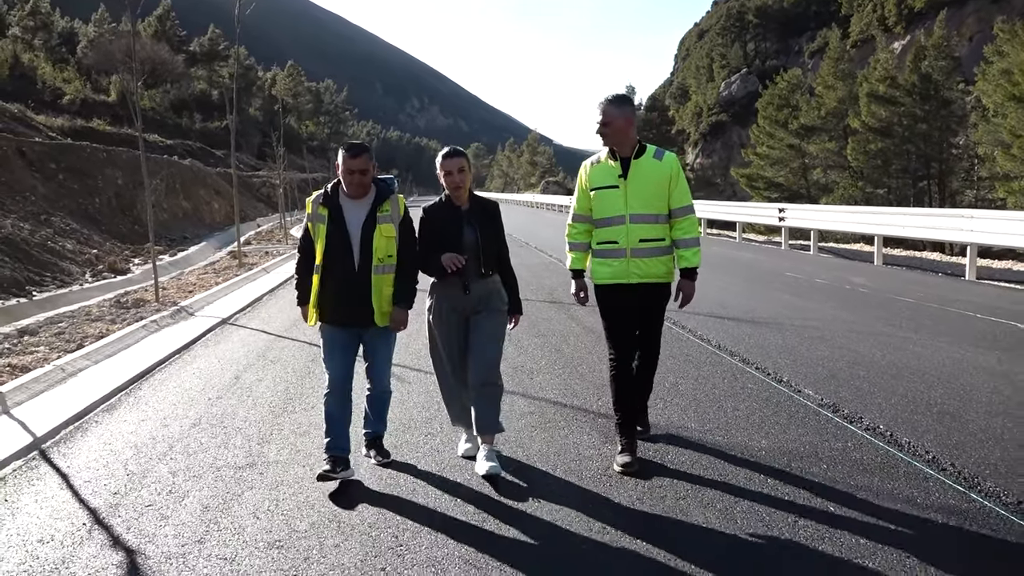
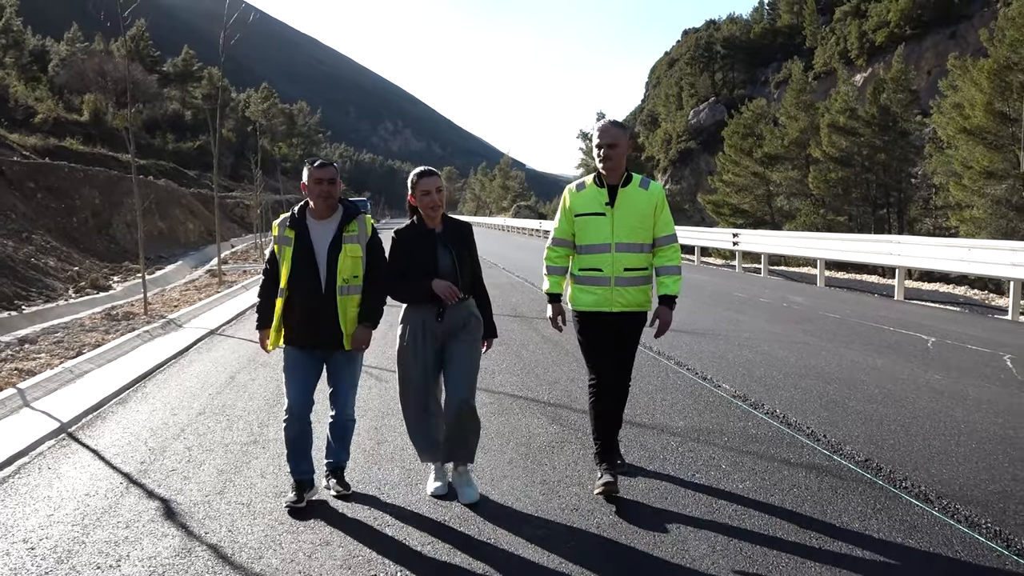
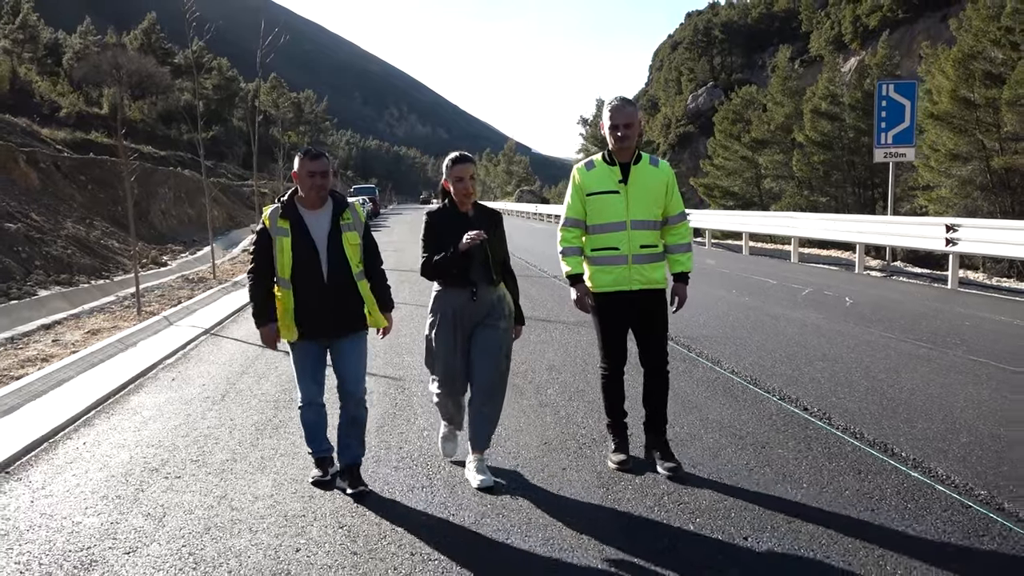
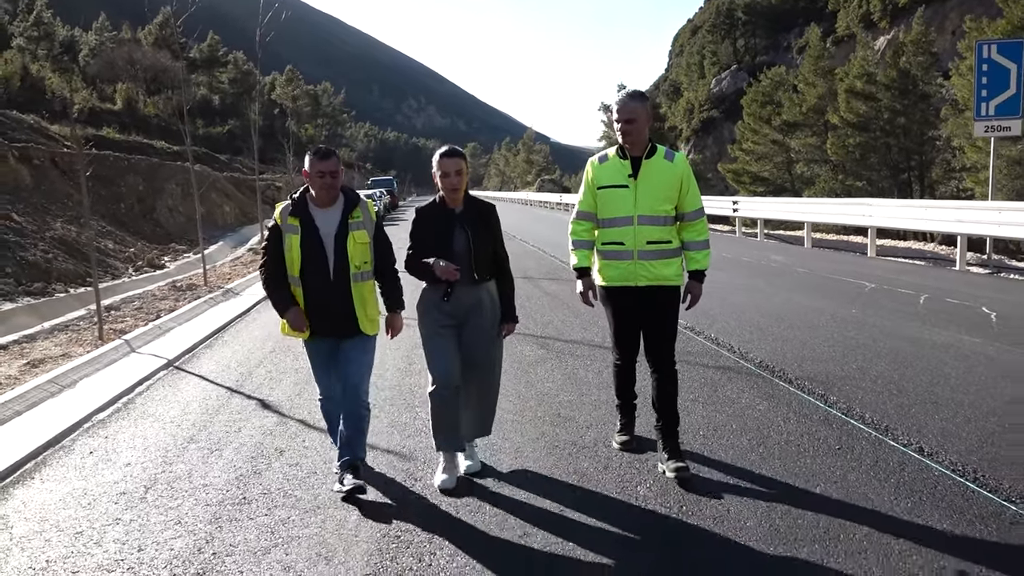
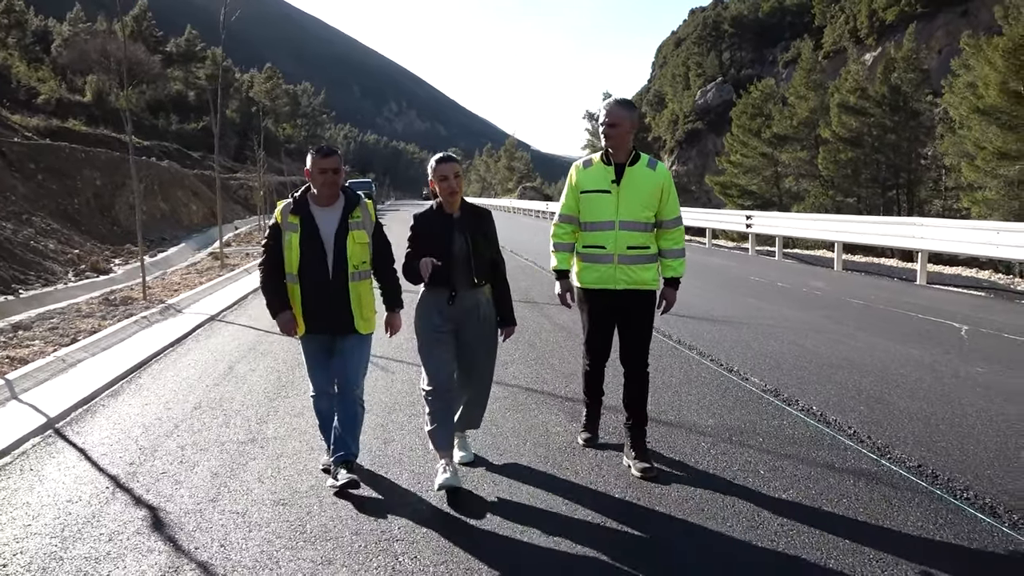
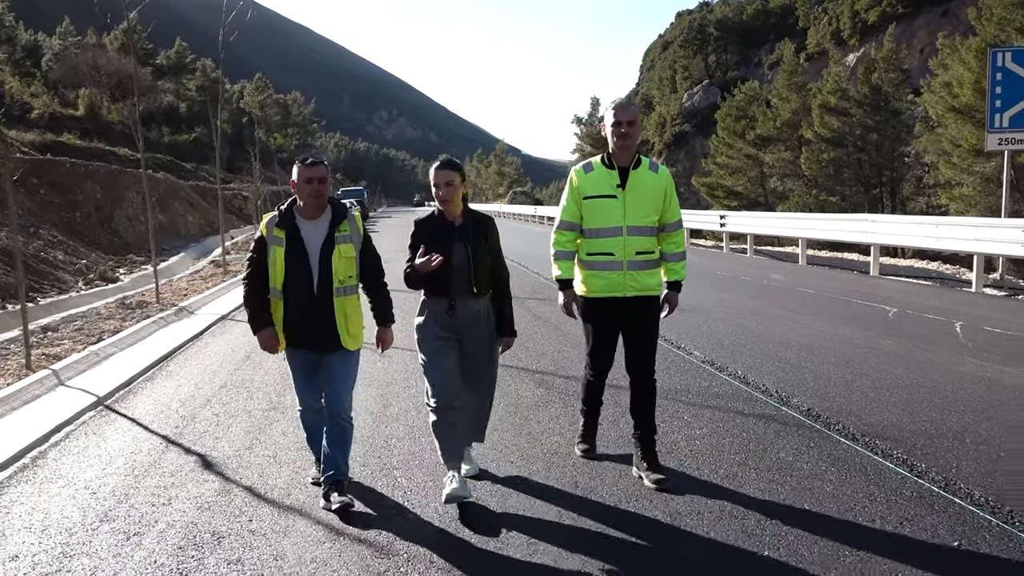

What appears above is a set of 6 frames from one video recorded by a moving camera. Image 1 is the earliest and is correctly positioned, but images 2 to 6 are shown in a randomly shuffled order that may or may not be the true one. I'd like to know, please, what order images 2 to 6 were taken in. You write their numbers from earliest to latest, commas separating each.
5, 2, 6, 4, 3
